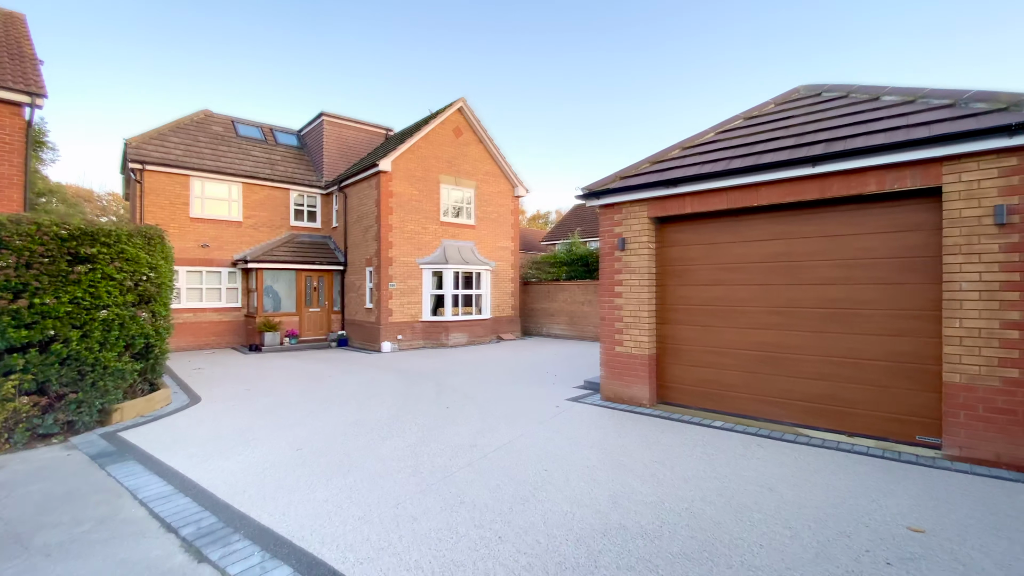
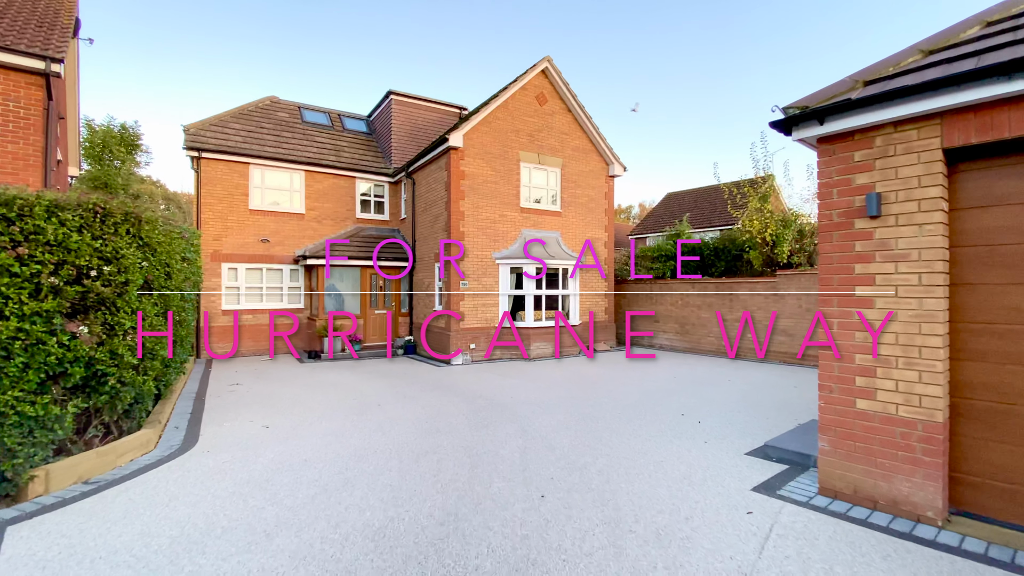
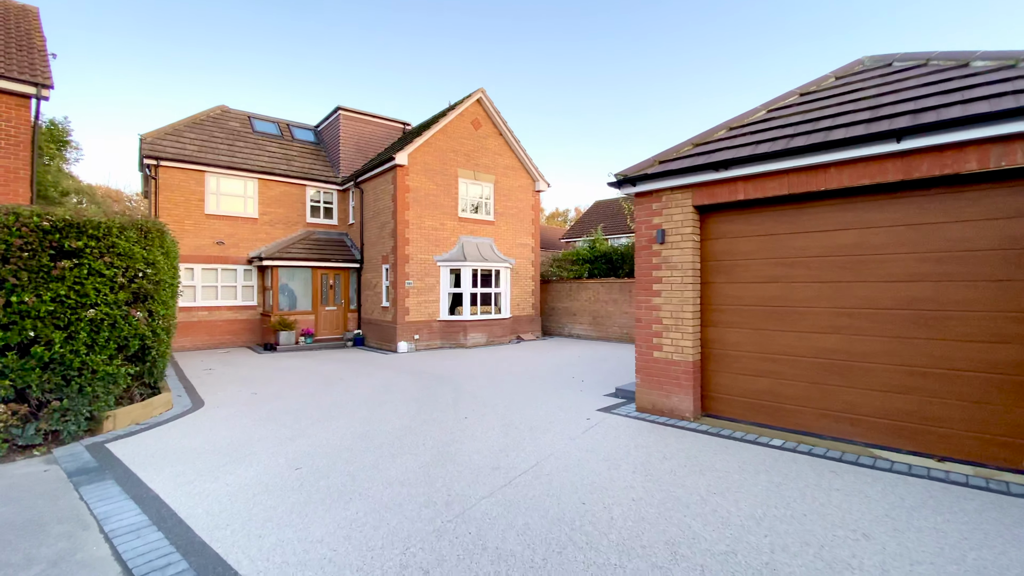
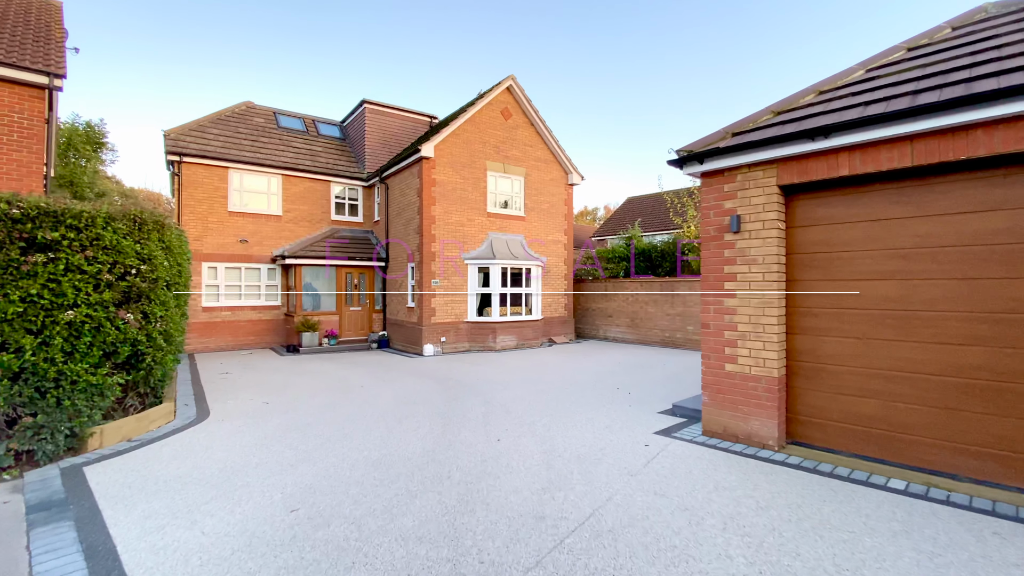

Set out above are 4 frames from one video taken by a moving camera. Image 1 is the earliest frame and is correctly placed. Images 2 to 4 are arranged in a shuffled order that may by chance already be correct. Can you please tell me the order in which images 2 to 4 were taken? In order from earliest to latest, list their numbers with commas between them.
3, 4, 2
